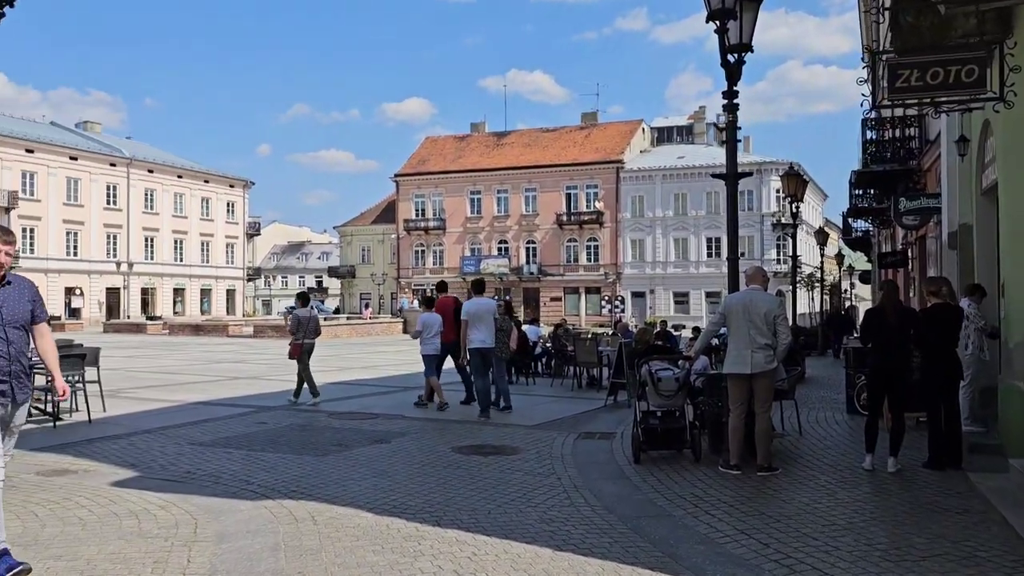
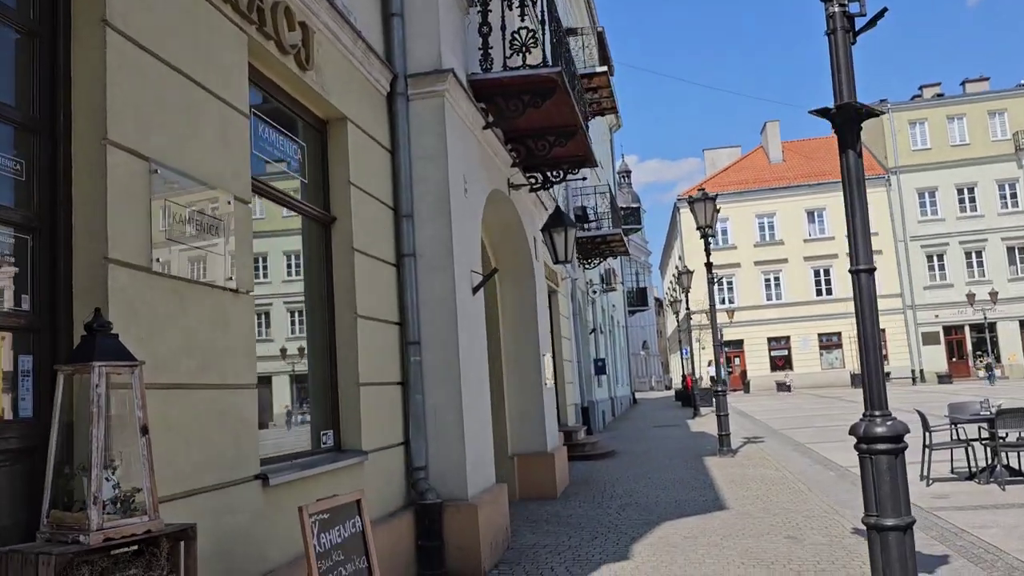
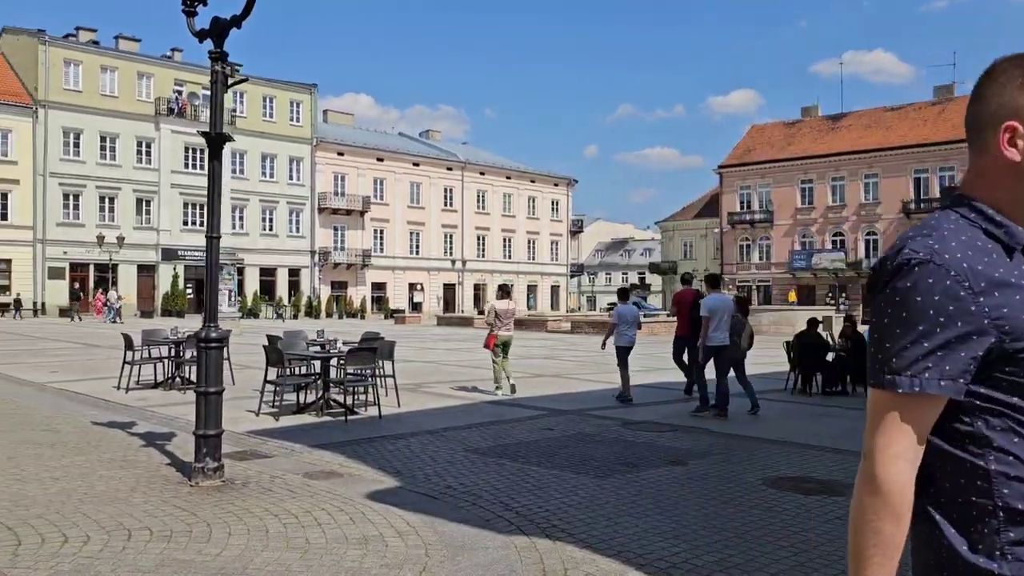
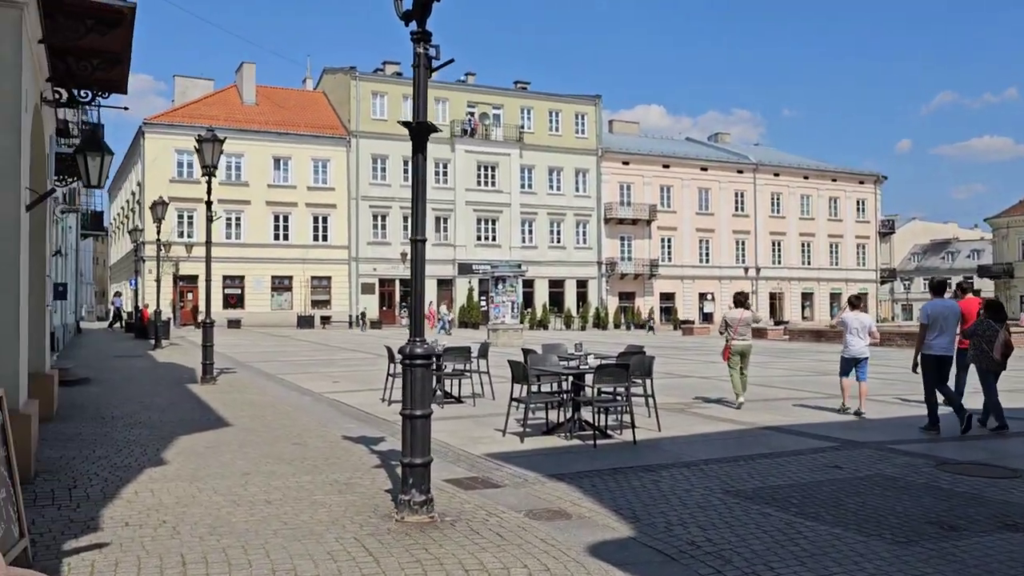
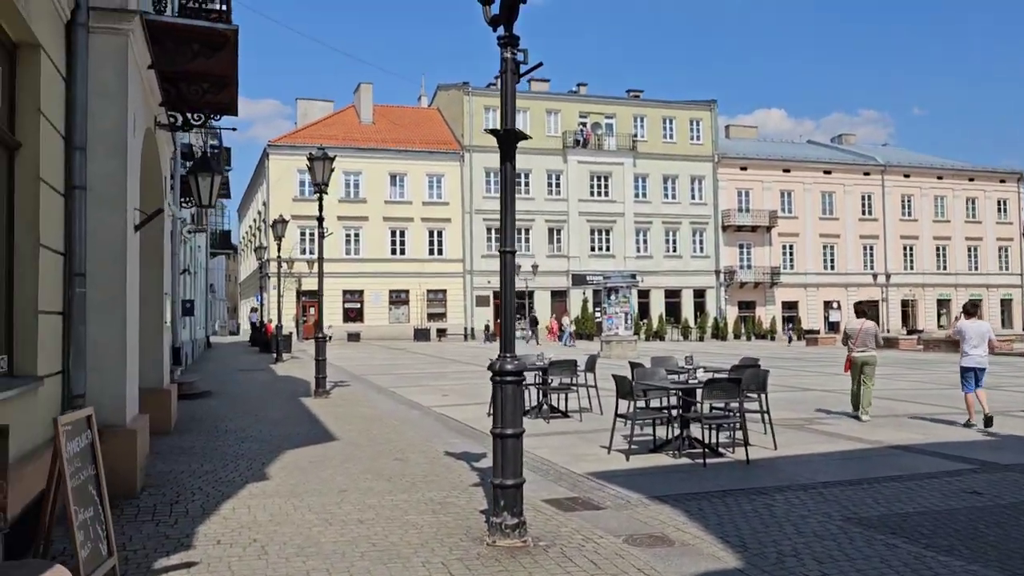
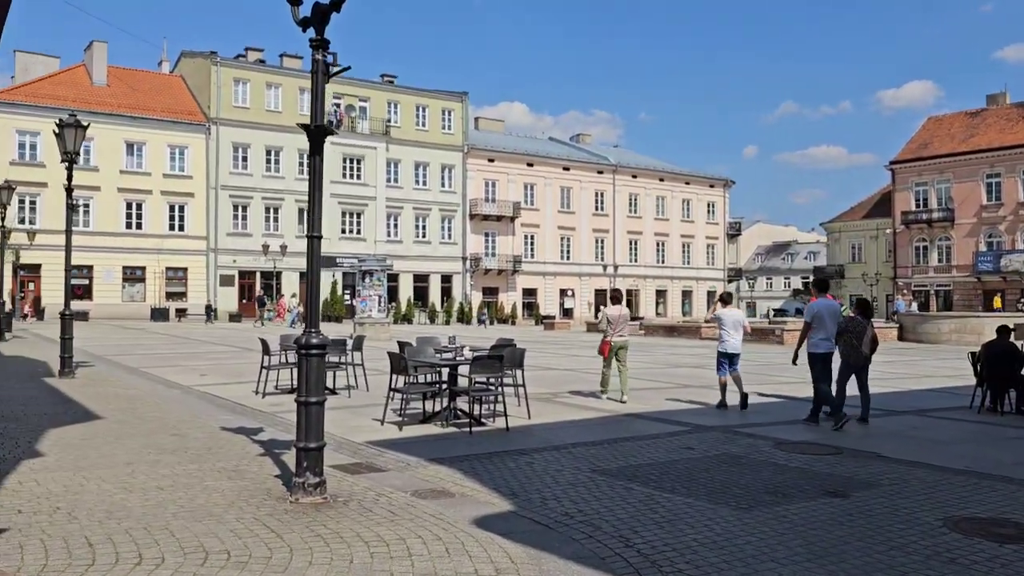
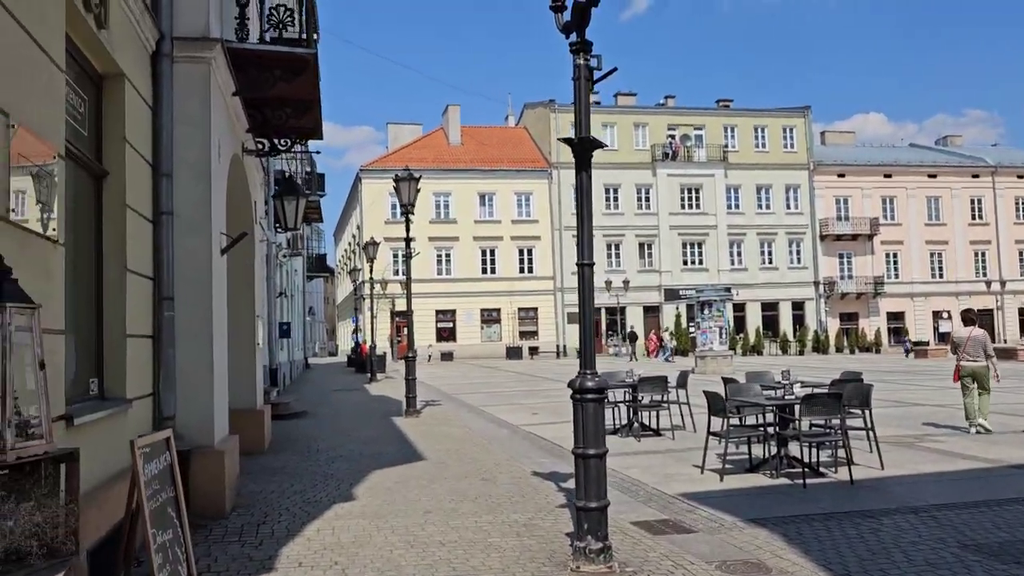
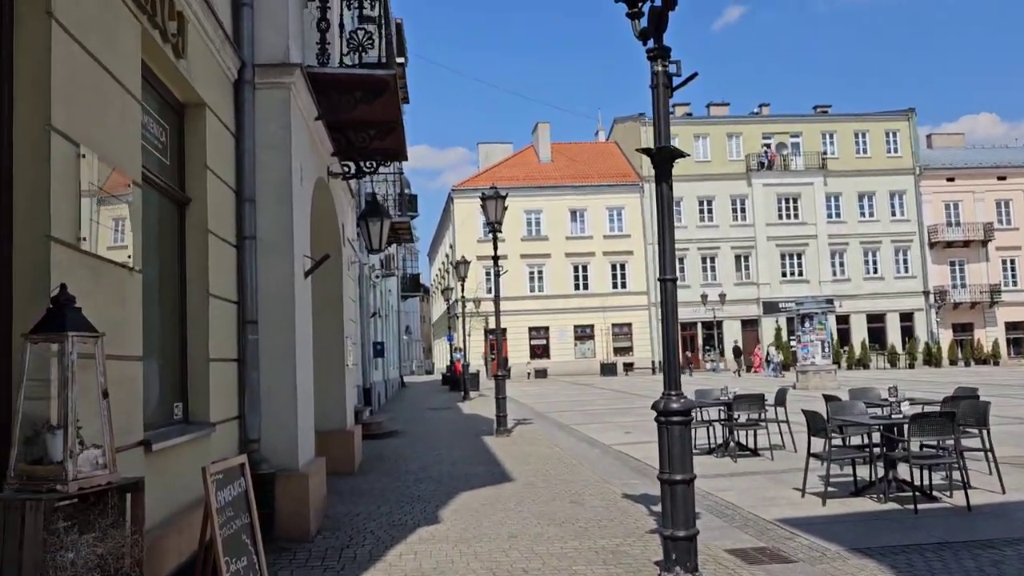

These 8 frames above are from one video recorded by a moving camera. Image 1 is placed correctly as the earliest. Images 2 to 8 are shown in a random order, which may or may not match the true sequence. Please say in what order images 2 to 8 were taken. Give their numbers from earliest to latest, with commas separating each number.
3, 6, 4, 5, 7, 8, 2
